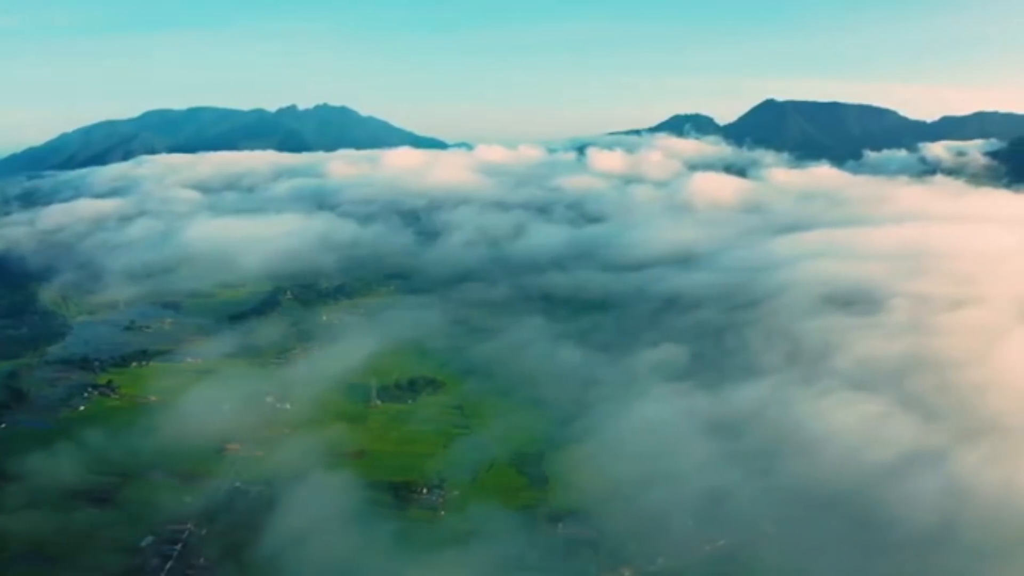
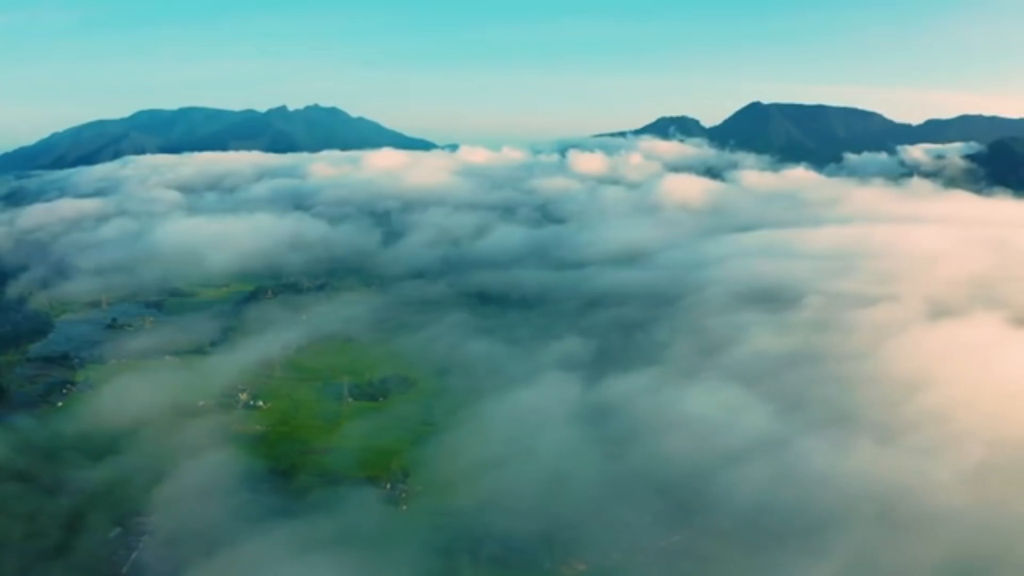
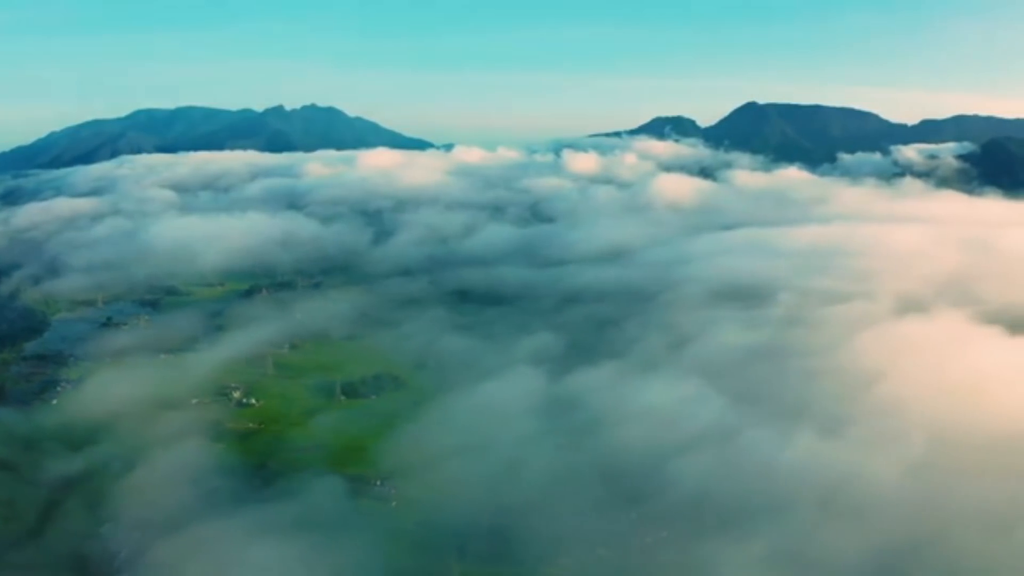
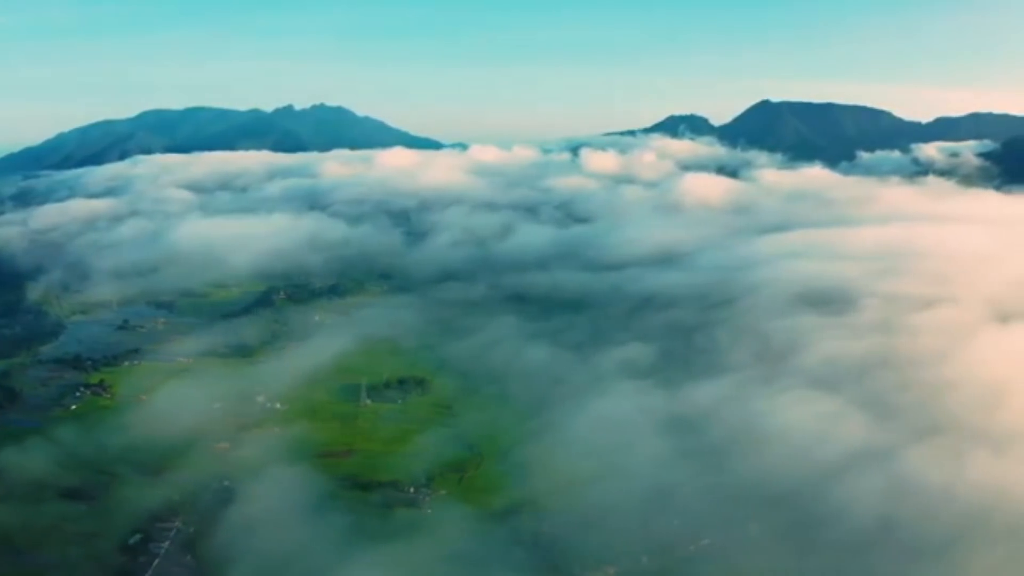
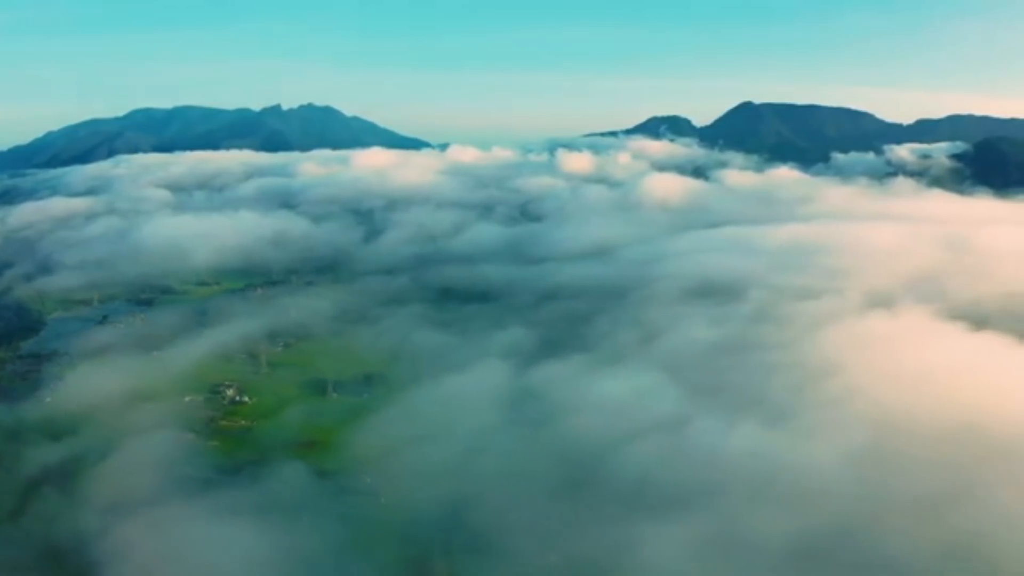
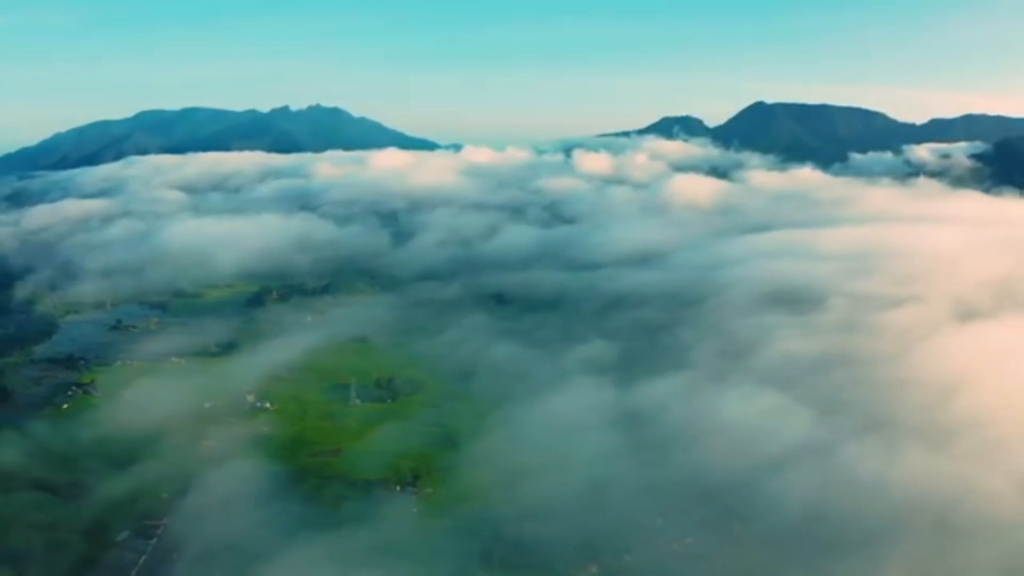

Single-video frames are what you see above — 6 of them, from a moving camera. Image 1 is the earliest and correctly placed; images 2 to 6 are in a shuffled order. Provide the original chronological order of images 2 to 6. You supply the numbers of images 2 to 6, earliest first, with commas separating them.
4, 6, 2, 3, 5
